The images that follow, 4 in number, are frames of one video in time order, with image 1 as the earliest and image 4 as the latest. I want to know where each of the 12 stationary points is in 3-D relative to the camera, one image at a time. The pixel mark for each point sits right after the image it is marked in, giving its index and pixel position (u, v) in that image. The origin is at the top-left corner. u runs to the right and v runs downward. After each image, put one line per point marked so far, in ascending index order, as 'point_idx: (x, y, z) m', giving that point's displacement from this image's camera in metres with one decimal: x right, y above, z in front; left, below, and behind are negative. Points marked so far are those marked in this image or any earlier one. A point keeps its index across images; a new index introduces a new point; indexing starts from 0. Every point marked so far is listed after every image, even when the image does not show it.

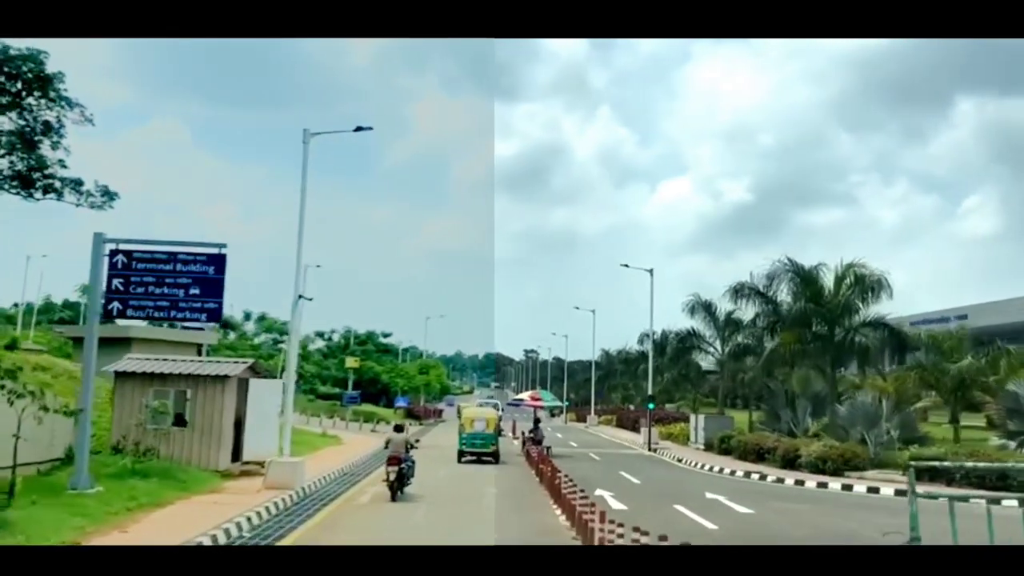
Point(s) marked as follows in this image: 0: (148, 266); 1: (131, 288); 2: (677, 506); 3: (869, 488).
0: (-3.3, +0.2, +9.5) m
1: (-3.4, 0.0, +9.5) m
2: (+1.8, -2.4, +11.4) m
3: (+4.4, -2.5, +13.1) m
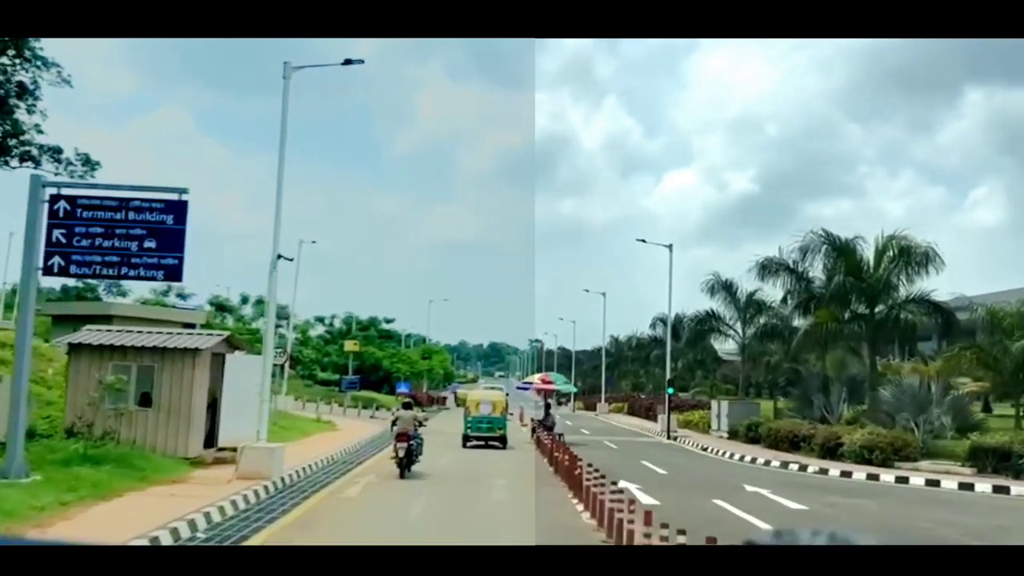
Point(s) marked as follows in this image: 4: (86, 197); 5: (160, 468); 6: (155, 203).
0: (-3.2, +0.6, +8.0) m
1: (-3.3, +0.4, +8.0) m
2: (+1.9, -2.0, +9.9) m
3: (+4.6, -2.1, +11.6) m
4: (-3.3, +0.7, +8.0) m
5: (-3.2, -1.6, +9.5) m
6: (-2.8, +0.7, +8.1) m
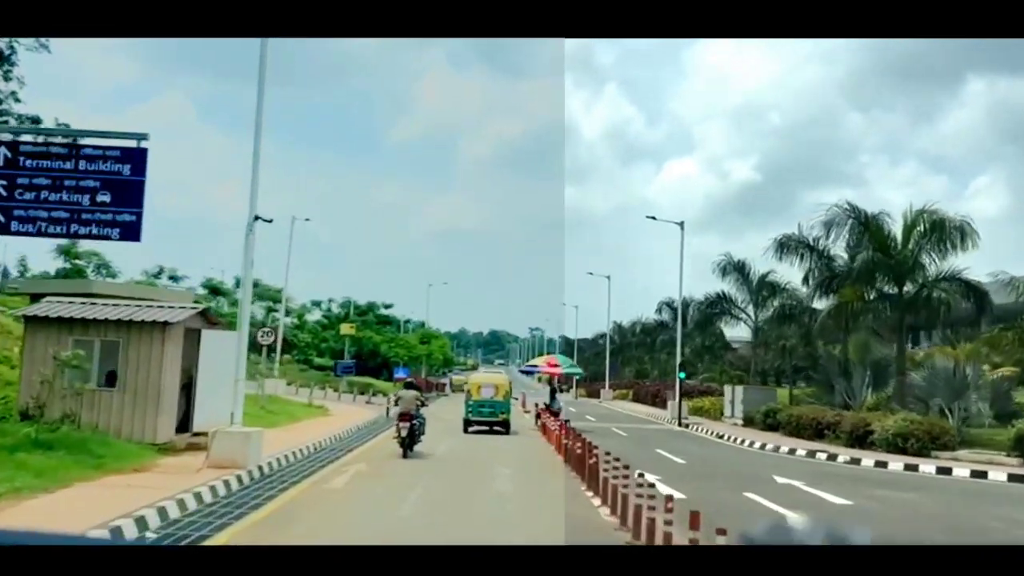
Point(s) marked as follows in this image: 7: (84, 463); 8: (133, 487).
0: (-3.1, +0.8, +7.0) m
1: (-3.3, +0.6, +6.9) m
2: (+1.9, -1.7, +8.9) m
3: (+4.6, -1.8, +10.5) m
4: (-3.2, +1.0, +7.0) m
5: (-3.1, -1.3, +8.5) m
6: (-2.7, +0.9, +7.1) m
7: (-3.1, -1.3, +7.7) m
8: (-2.6, -1.4, +7.2) m
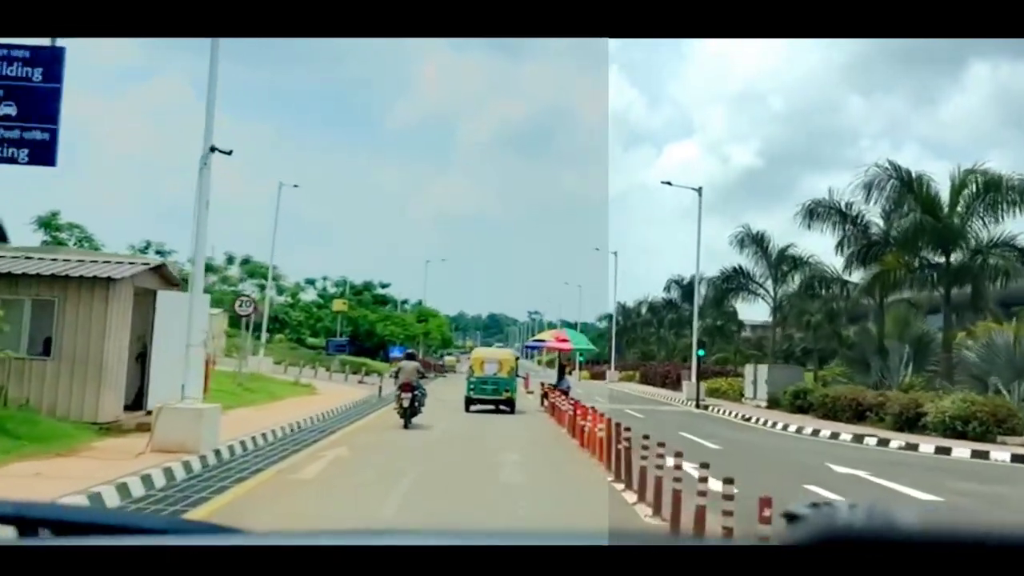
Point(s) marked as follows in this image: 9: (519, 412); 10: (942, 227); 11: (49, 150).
0: (-3.0, +1.2, +5.5) m
1: (-3.2, +1.0, +5.4) m
2: (+2.0, -1.4, +7.4) m
3: (+4.7, -1.5, +9.1) m
4: (-3.1, +1.3, +5.5) m
5: (-3.1, -1.0, +7.1) m
6: (-2.6, +1.3, +5.6) m
7: (-3.1, -0.9, +6.2) m
8: (-2.5, -1.0, +5.7) m
9: (+0.1, -2.3, +18.9) m
10: (+5.5, +0.8, +13.6) m
11: (-2.4, +0.8, +5.6) m
